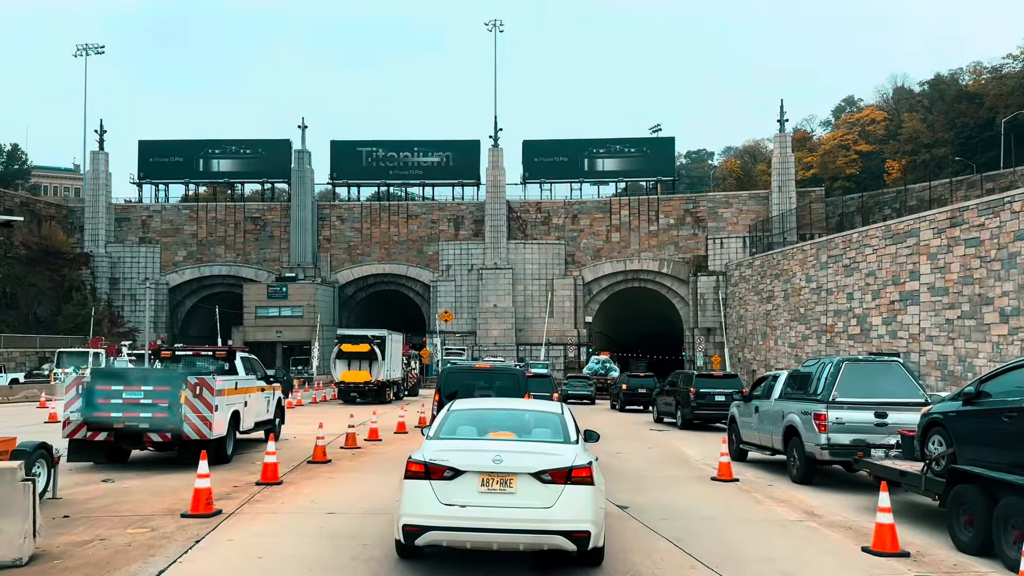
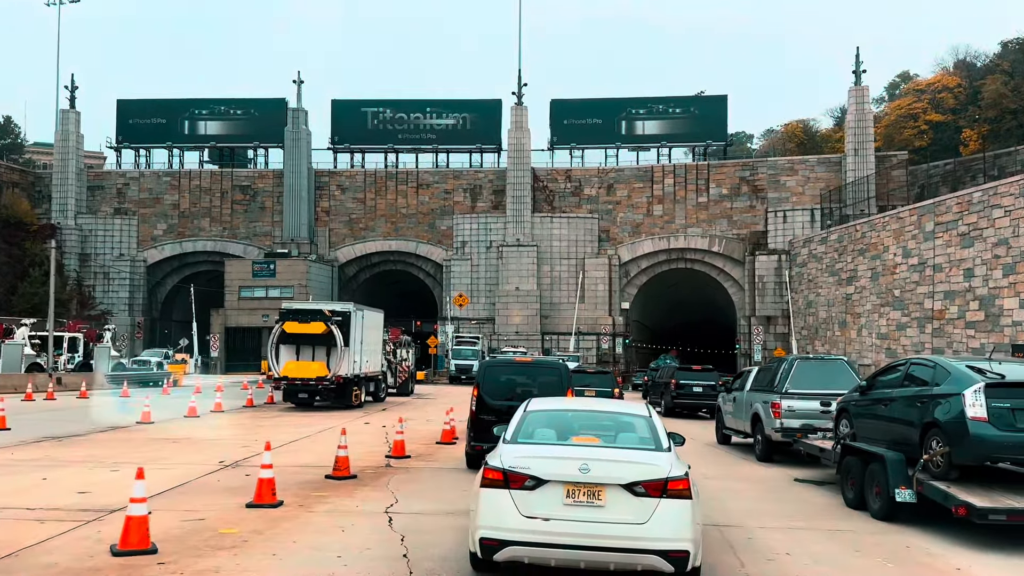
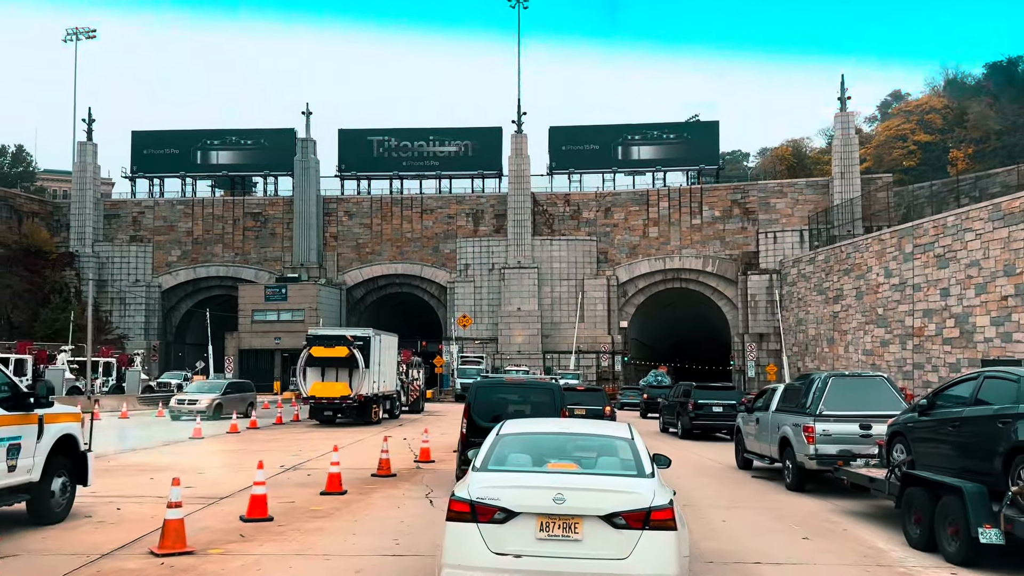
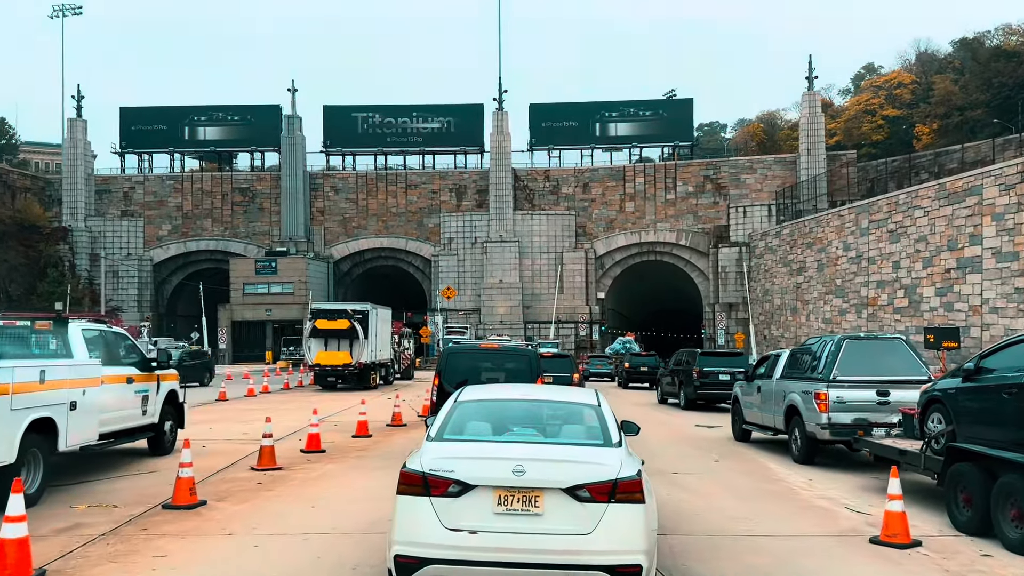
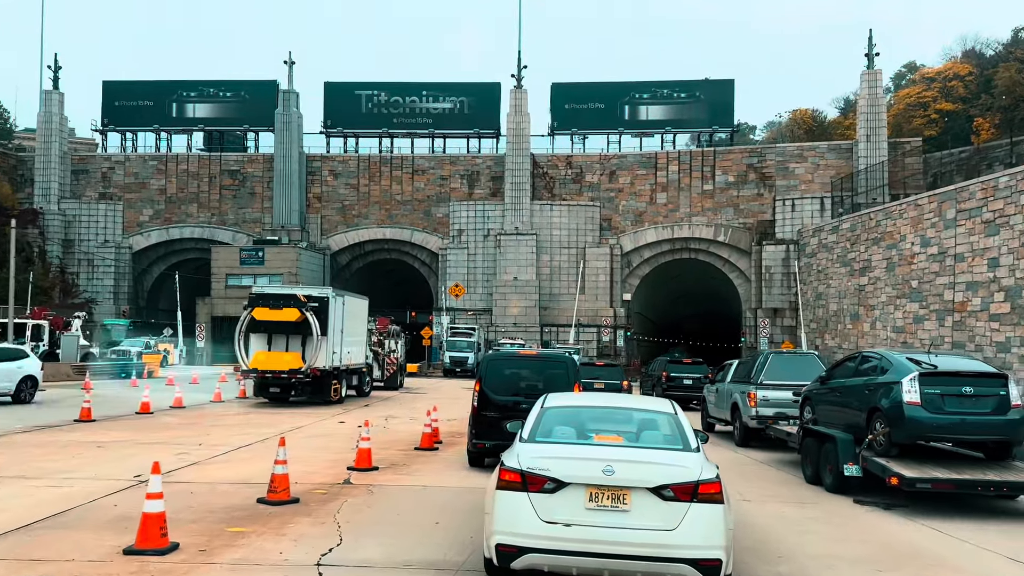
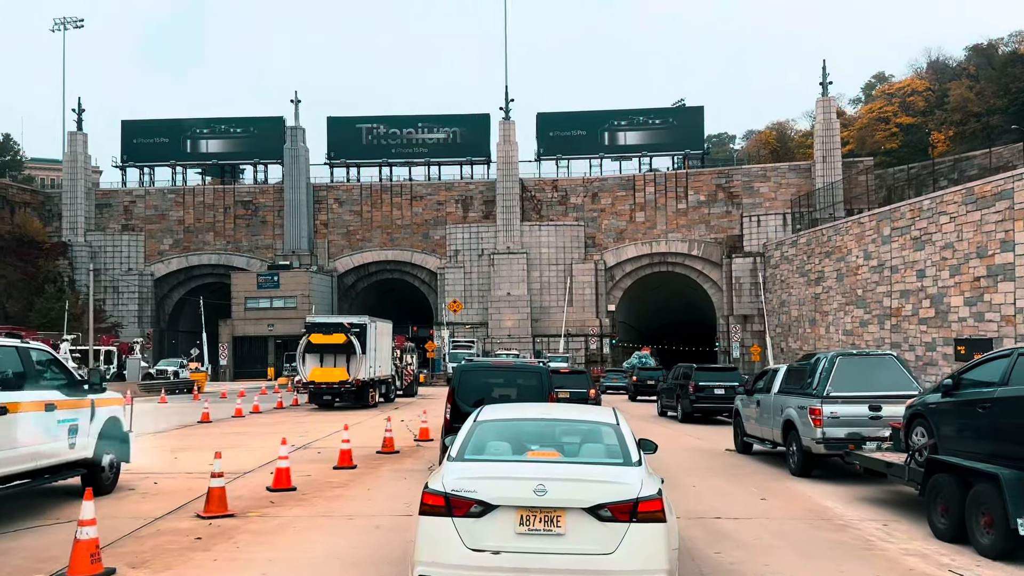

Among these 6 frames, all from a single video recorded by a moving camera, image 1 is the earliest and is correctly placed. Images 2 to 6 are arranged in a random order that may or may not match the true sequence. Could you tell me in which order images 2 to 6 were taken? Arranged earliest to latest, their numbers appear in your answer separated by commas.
4, 6, 3, 2, 5
